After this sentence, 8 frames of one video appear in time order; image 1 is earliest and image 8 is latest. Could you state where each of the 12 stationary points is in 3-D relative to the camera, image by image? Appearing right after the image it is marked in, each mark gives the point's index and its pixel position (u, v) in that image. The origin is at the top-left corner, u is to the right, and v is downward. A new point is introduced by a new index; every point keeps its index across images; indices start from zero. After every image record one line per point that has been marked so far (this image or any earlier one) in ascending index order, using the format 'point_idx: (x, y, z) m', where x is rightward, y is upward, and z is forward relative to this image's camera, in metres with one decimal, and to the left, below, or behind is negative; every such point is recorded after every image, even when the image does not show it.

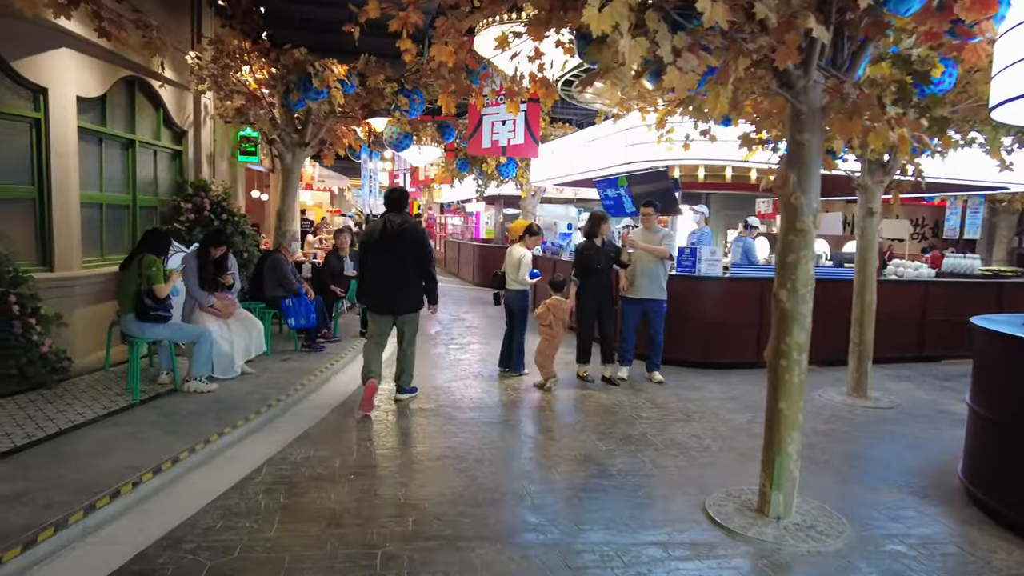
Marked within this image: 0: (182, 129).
0: (-4.8, +2.3, +9.4) m
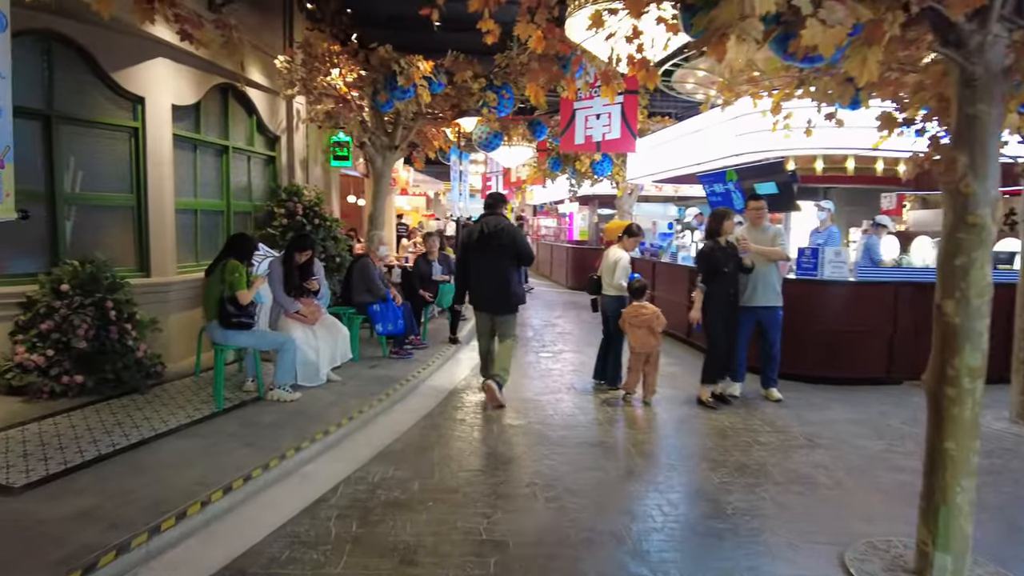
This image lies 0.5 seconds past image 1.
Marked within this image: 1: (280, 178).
0: (-3.5, +2.2, +9.5) m
1: (-3.5, +1.6, +9.7) m
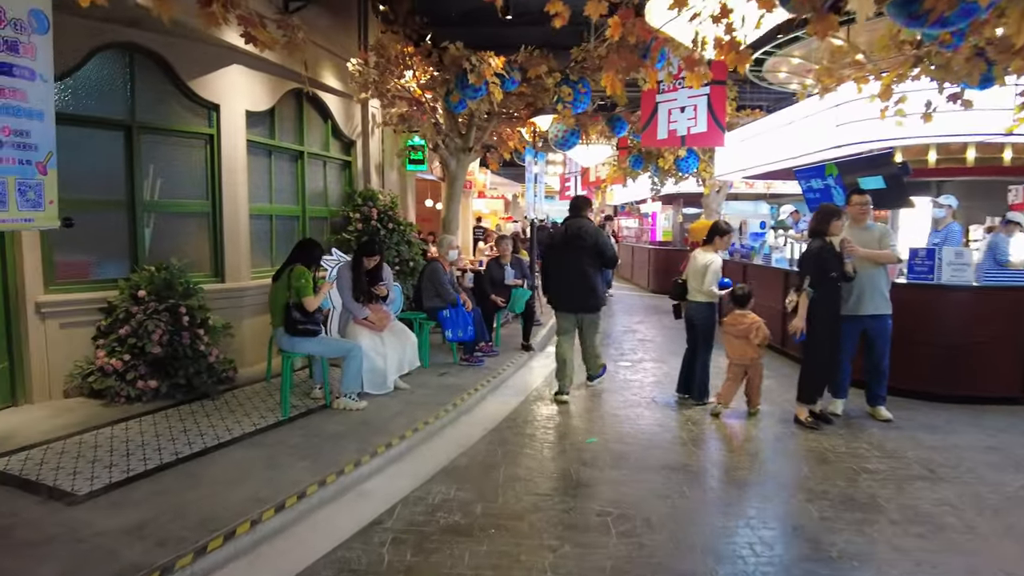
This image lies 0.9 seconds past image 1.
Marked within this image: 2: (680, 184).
0: (-2.4, +2.2, +9.5) m
1: (-2.3, +1.6, +9.7) m
2: (+3.8, +2.4, +15.0) m
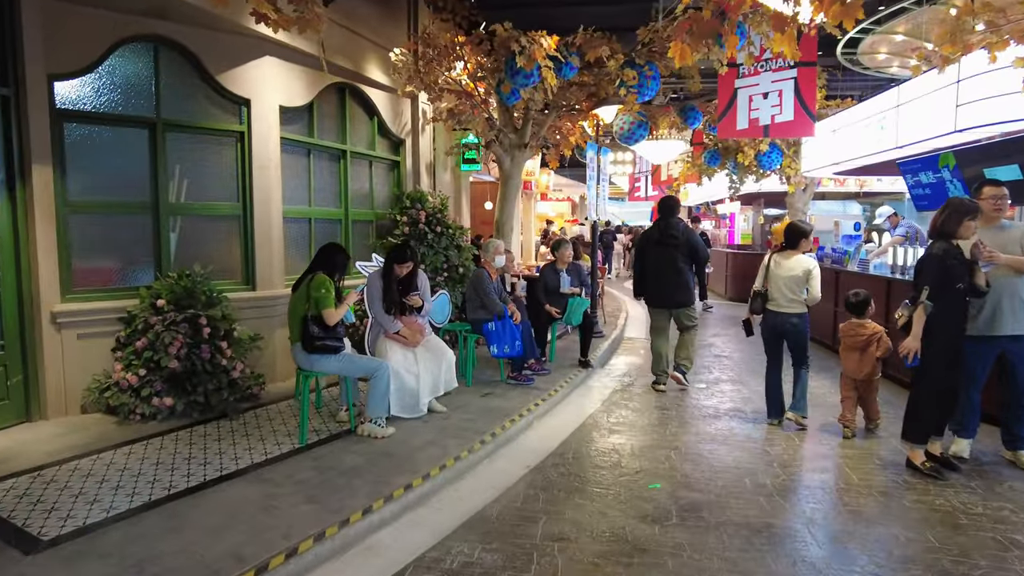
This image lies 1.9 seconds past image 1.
0: (-1.5, +2.1, +8.9) m
1: (-1.5, +1.5, +9.1) m
2: (+5.2, +2.2, +13.7) m
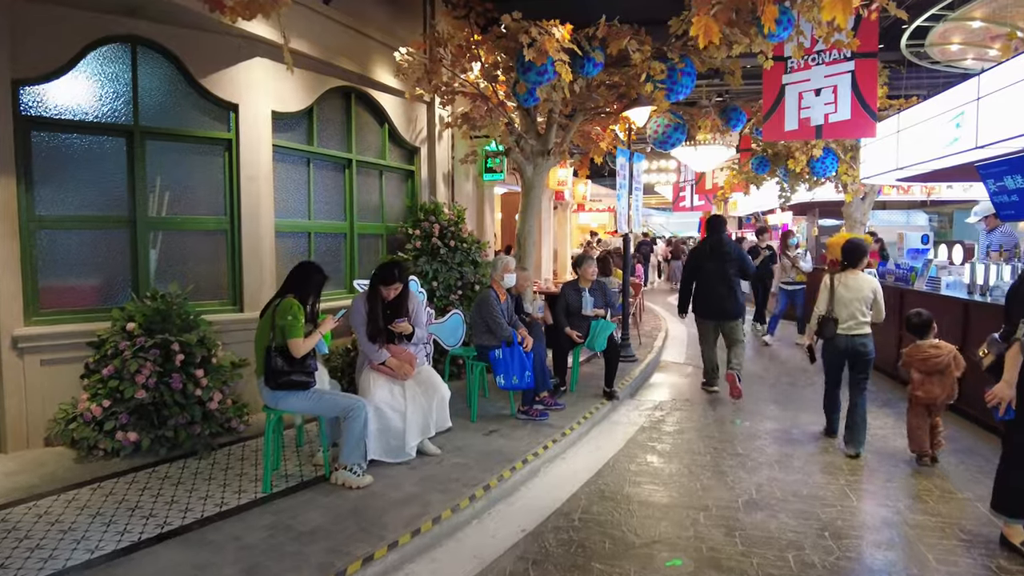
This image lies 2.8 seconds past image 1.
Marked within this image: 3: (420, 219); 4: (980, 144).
0: (-1.3, +1.8, +8.3) m
1: (-1.2, +1.2, +8.5) m
2: (+5.8, +1.9, +12.6) m
3: (-1.1, +0.9, +8.1) m
4: (+4.4, +1.4, +6.2) m
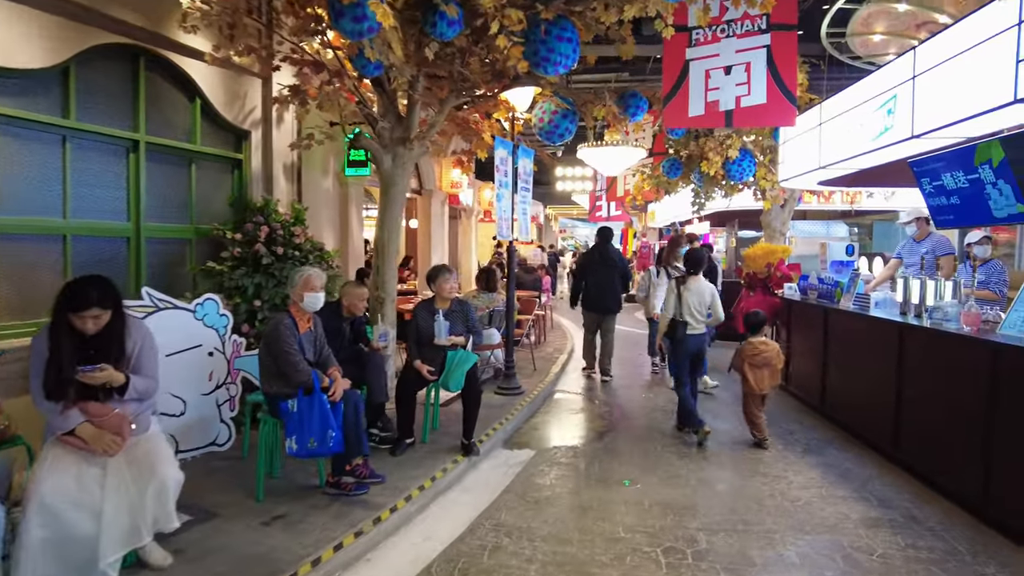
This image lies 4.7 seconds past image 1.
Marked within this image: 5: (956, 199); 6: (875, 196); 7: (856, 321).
0: (-2.8, +1.6, +6.6) m
1: (-2.7, +1.0, +6.8) m
2: (+3.9, +1.6, +11.6) m
3: (-2.6, +0.7, +6.4) m
4: (+3.1, +1.2, +5.0) m
5: (+3.5, +0.7, +5.2) m
6: (+6.2, +1.5, +11.1) m
7: (+3.2, -0.3, +6.1) m
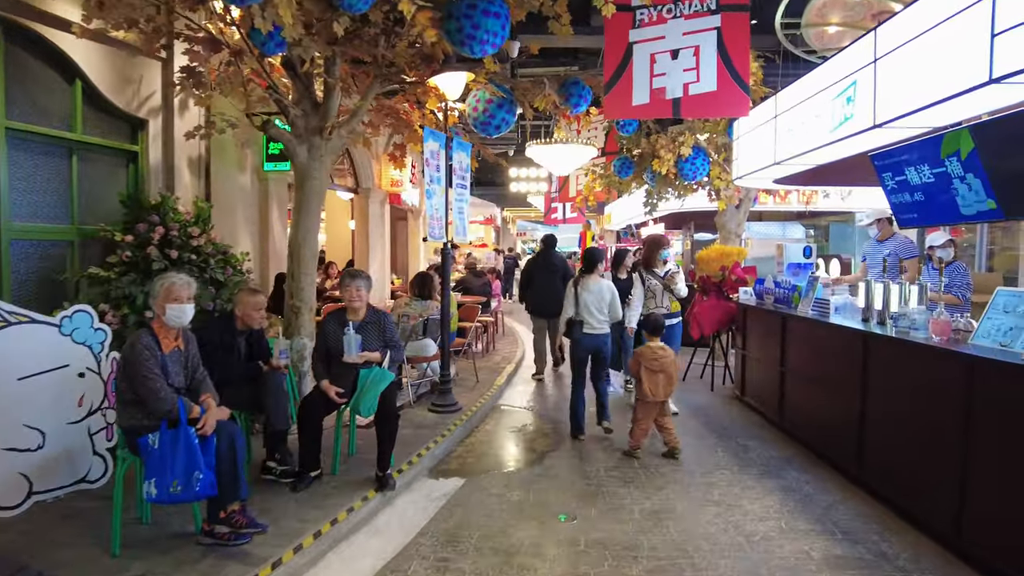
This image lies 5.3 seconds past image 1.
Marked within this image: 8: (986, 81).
0: (-3.4, +1.5, +5.9) m
1: (-3.4, +0.9, +6.0) m
2: (+3.0, +1.5, +11.1) m
3: (-3.2, +0.6, +5.6) m
4: (+2.6, +1.2, +4.6) m
5: (+3.0, +0.7, +4.7) m
6: (+5.3, +1.5, +10.8) m
7: (+2.6, -0.3, +5.6) m
8: (+2.6, +1.1, +3.6) m
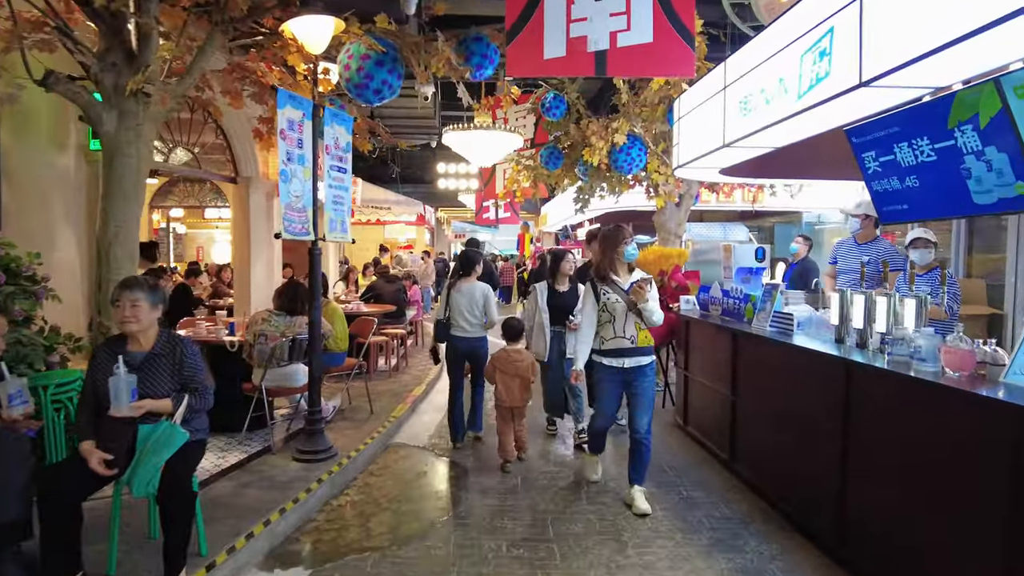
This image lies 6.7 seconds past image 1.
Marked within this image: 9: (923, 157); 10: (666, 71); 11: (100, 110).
0: (-4.2, +1.5, +4.2) m
1: (-4.2, +0.8, +4.4) m
2: (+1.7, +1.4, +10.0) m
3: (-4.0, +0.5, +4.0) m
4: (+1.9, +1.1, +3.4) m
5: (+2.2, +0.6, +3.6) m
6: (+4.0, +1.4, +9.8) m
7: (+1.8, -0.4, +4.5) m
8: (+2.0, +1.1, +2.5) m
9: (+2.2, +0.7, +3.5) m
10: (+0.9, +1.3, +4.0) m
11: (-2.8, +1.2, +4.5) m
